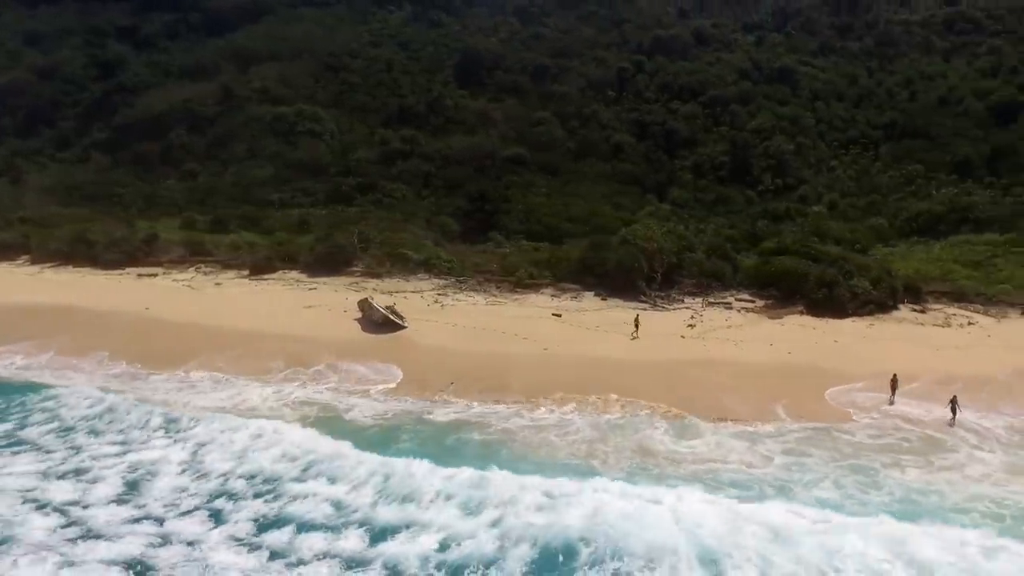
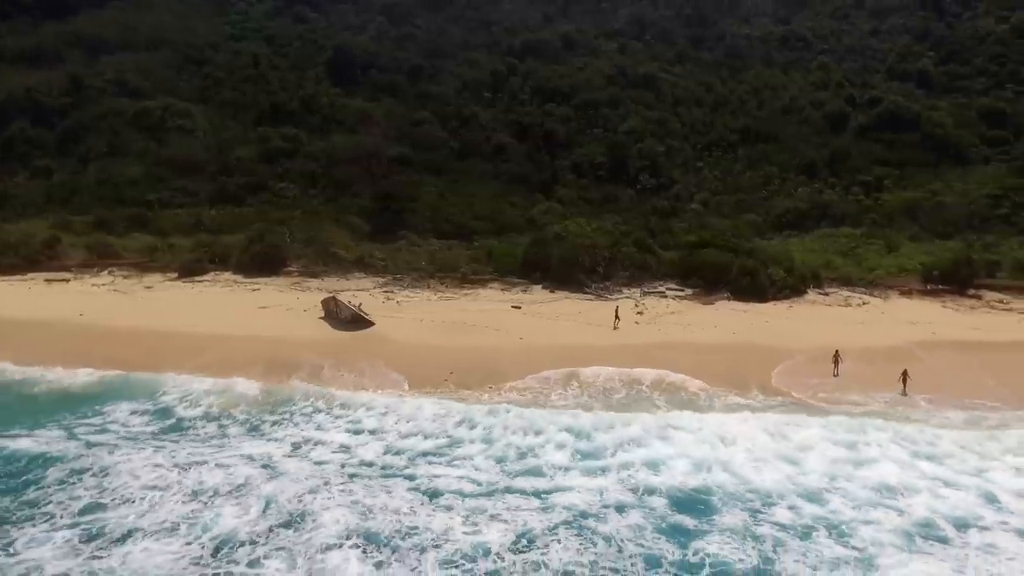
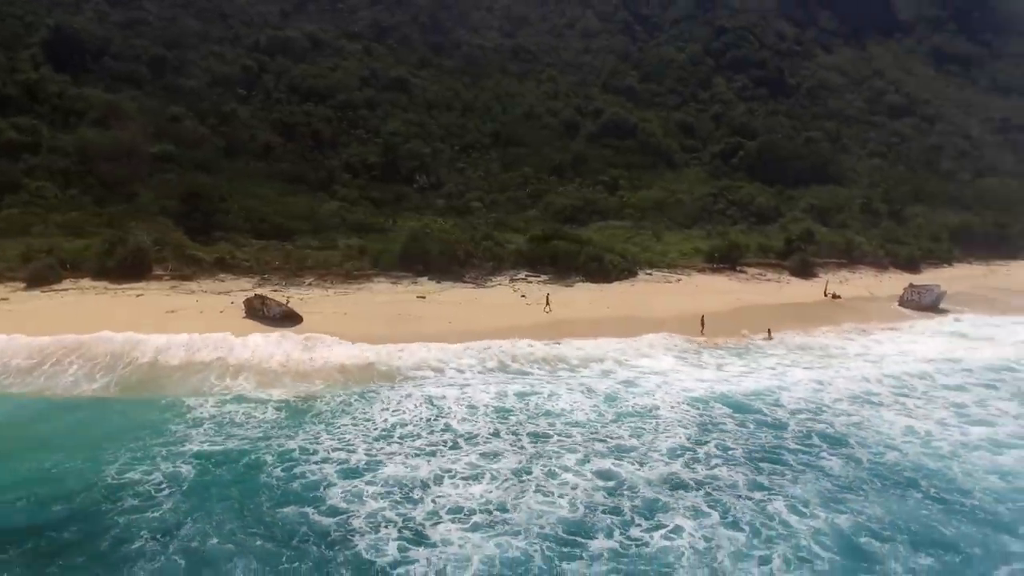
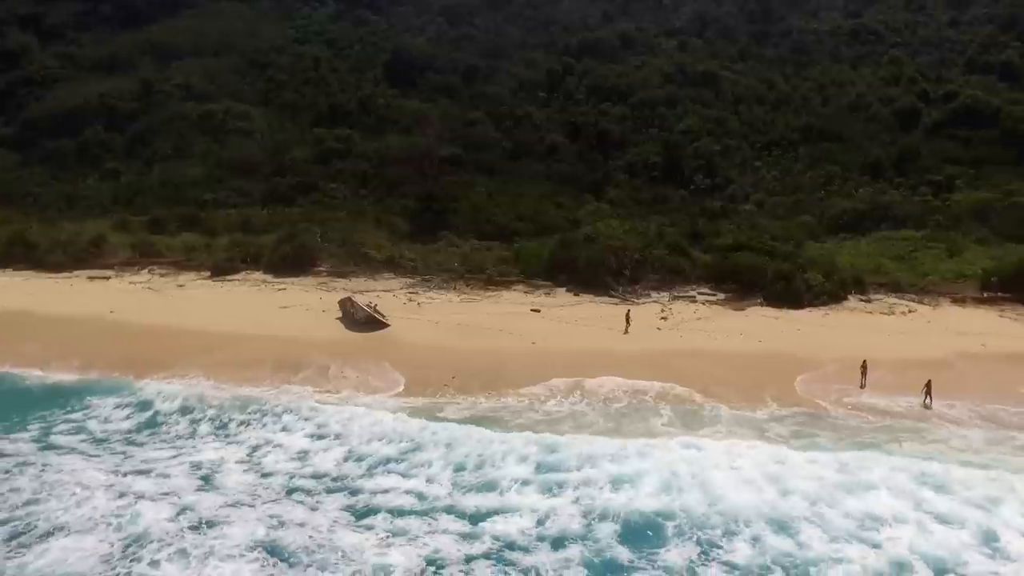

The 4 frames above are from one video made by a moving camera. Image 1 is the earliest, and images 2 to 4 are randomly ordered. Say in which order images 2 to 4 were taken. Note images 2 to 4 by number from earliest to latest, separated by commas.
4, 2, 3
